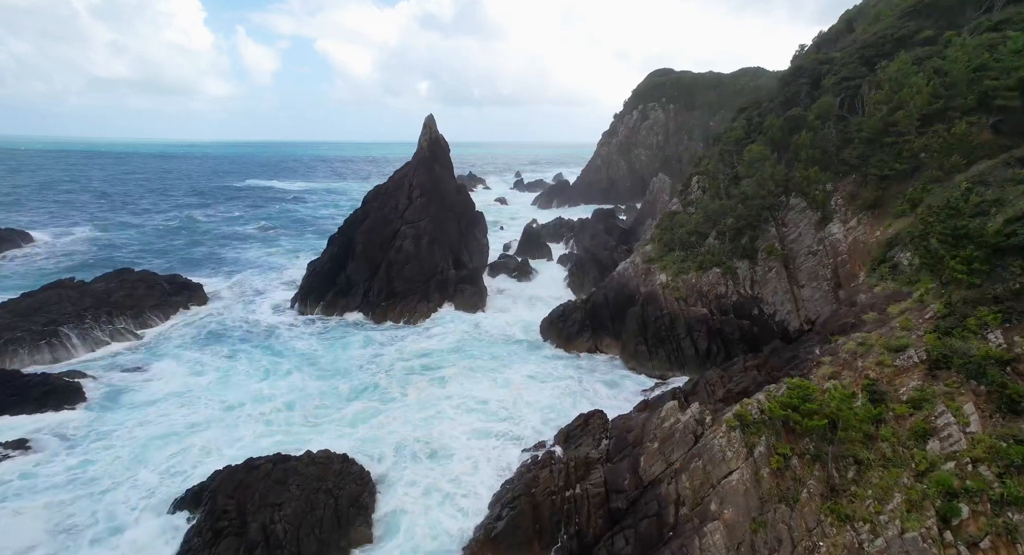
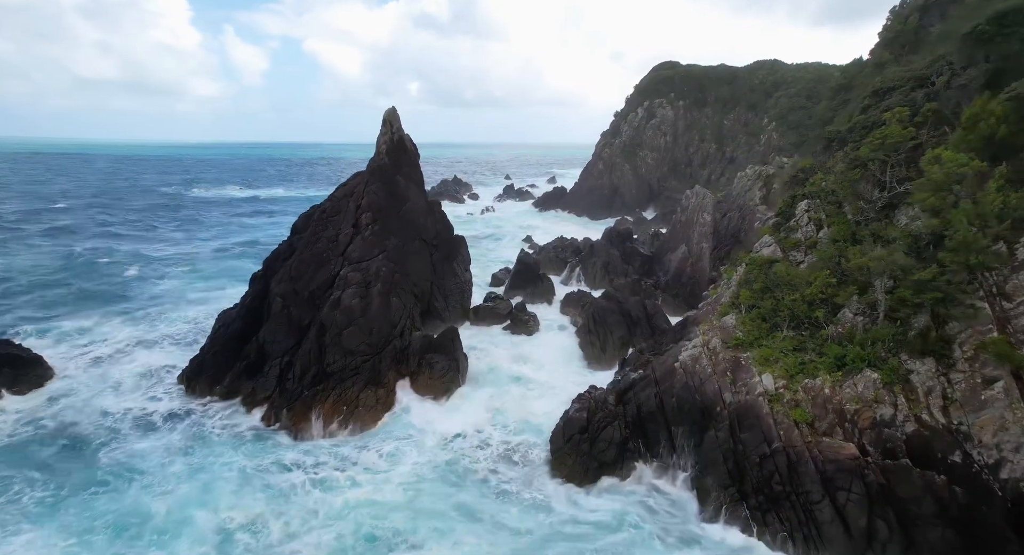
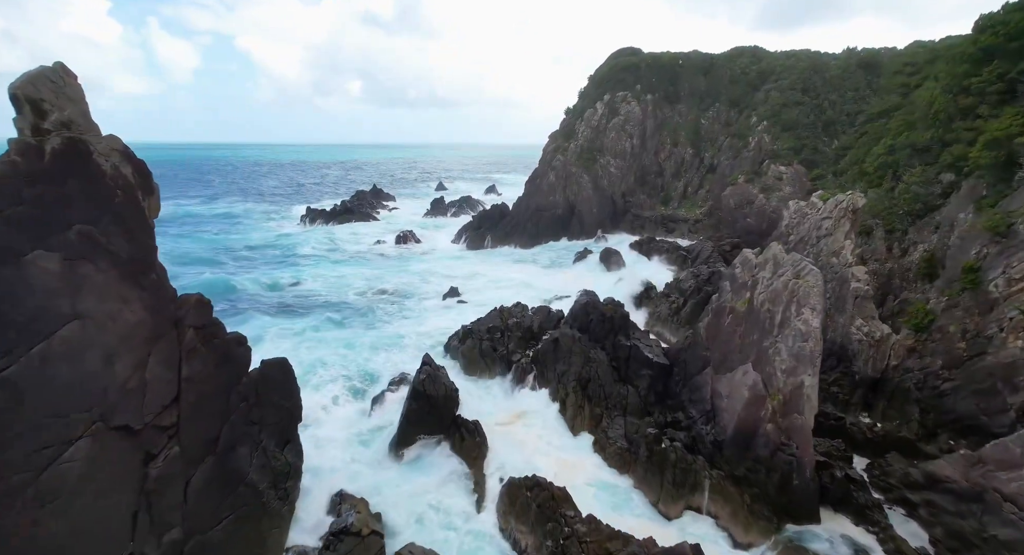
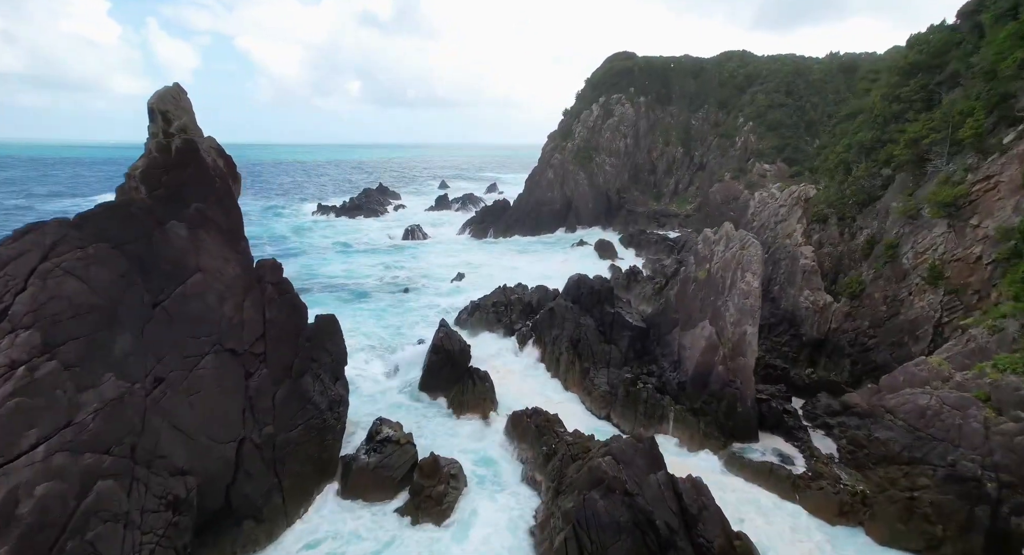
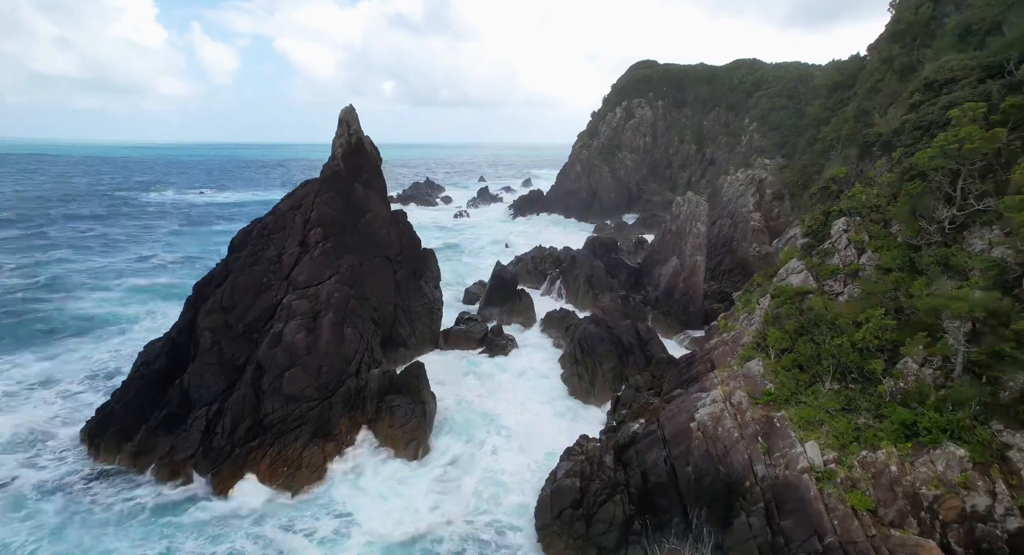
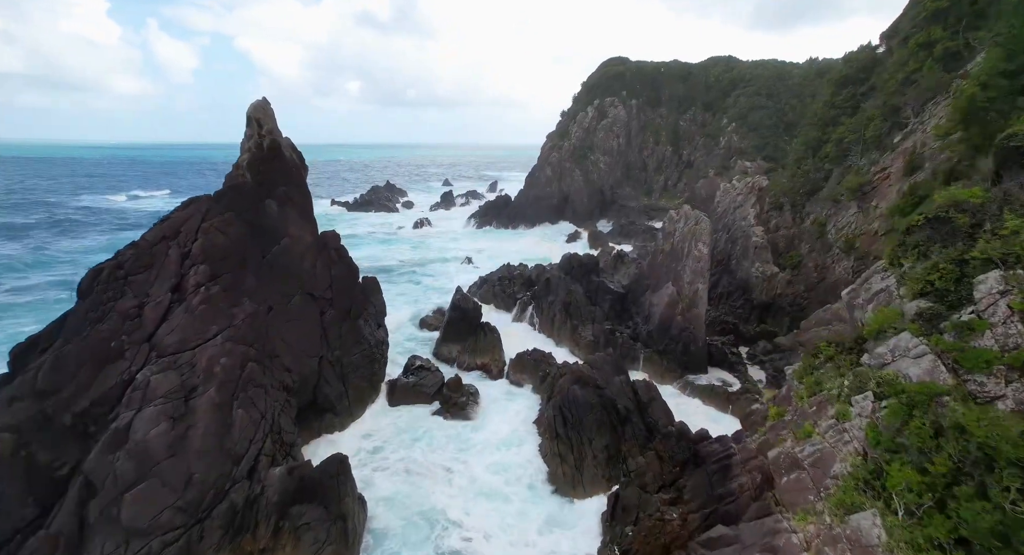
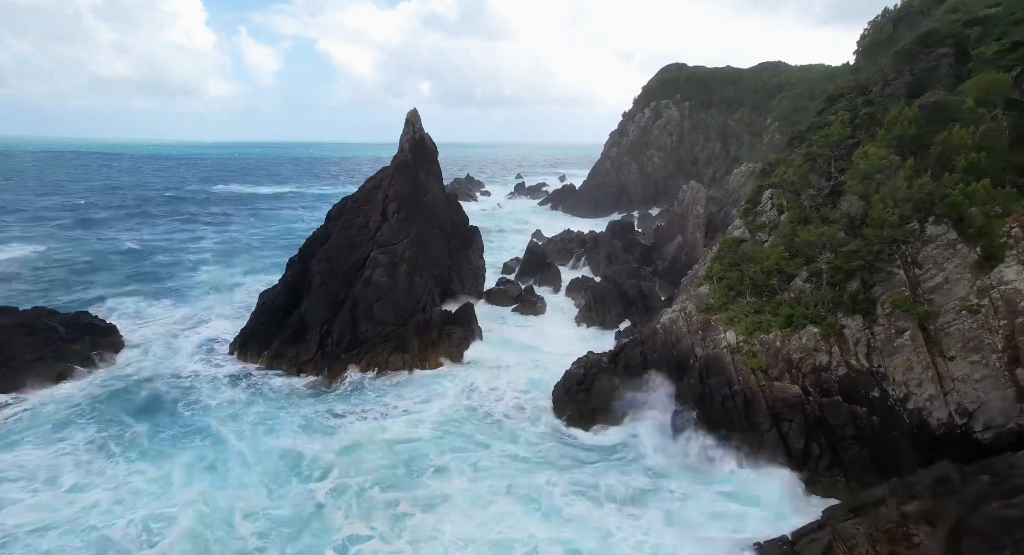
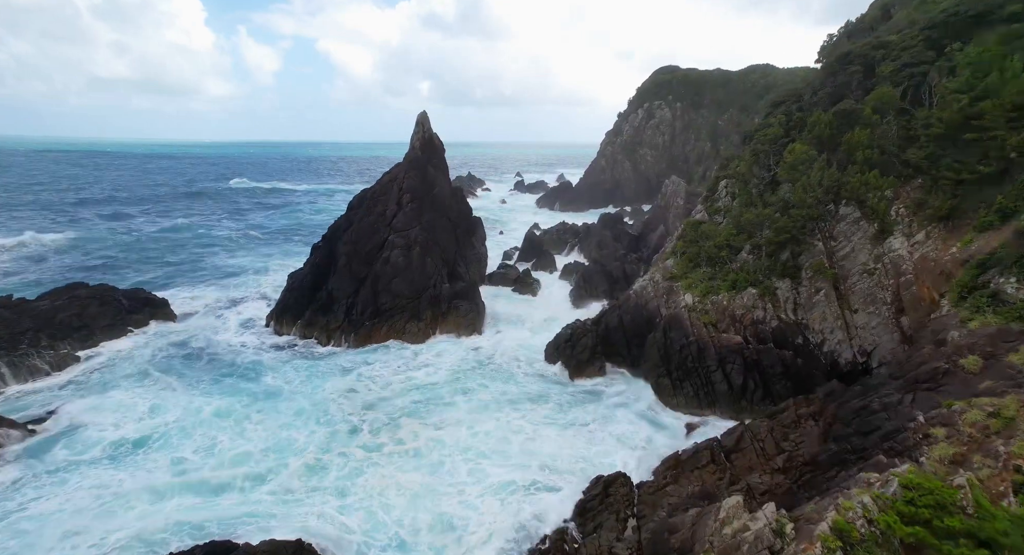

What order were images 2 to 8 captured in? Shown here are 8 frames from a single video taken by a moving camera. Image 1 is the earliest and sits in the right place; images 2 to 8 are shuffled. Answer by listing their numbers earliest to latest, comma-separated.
8, 7, 2, 5, 6, 4, 3
